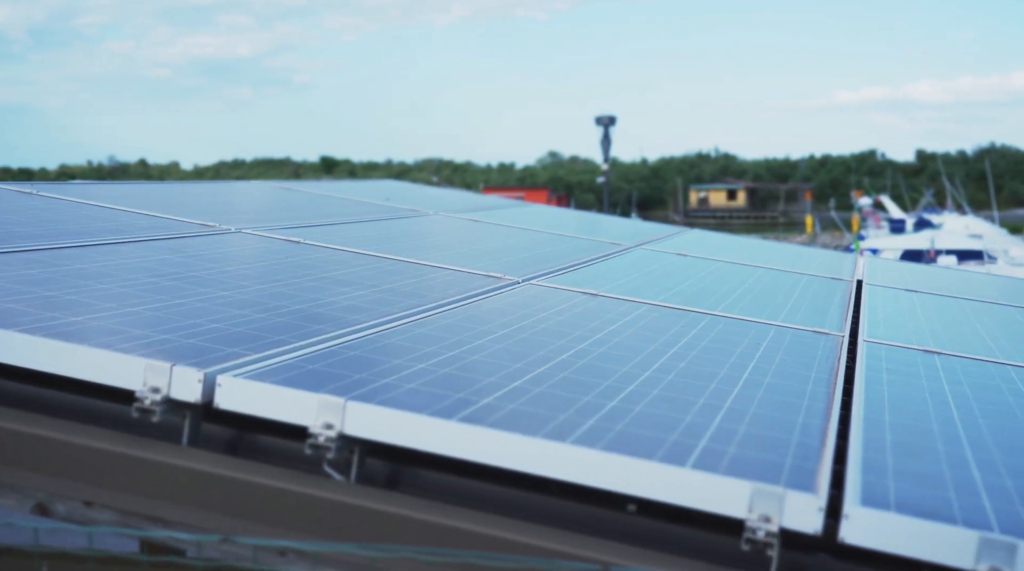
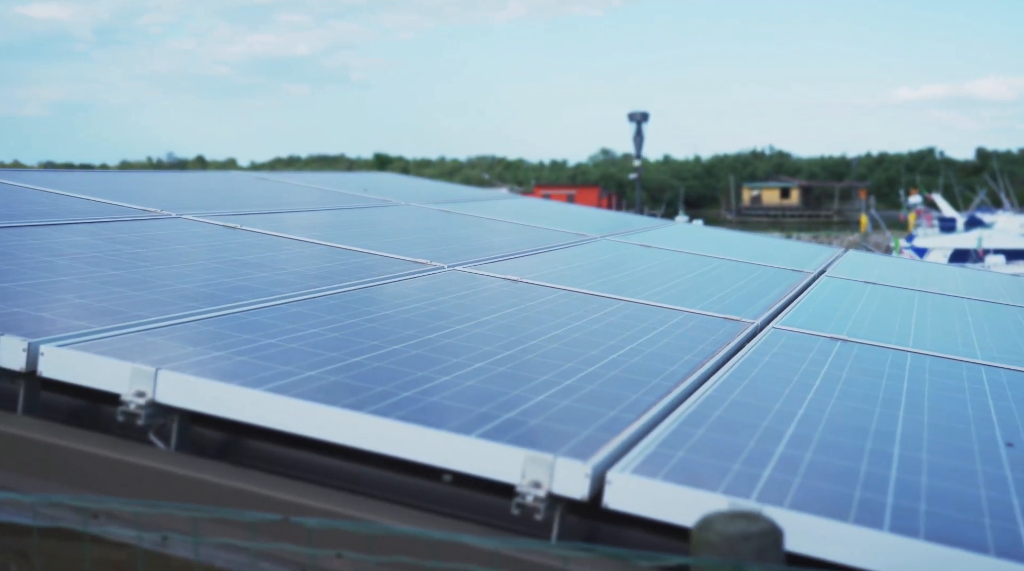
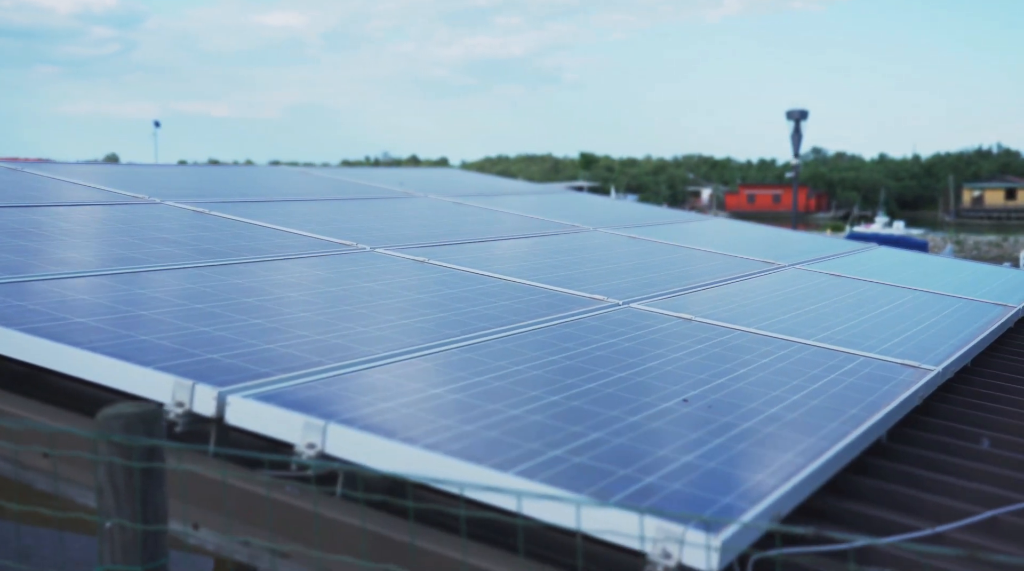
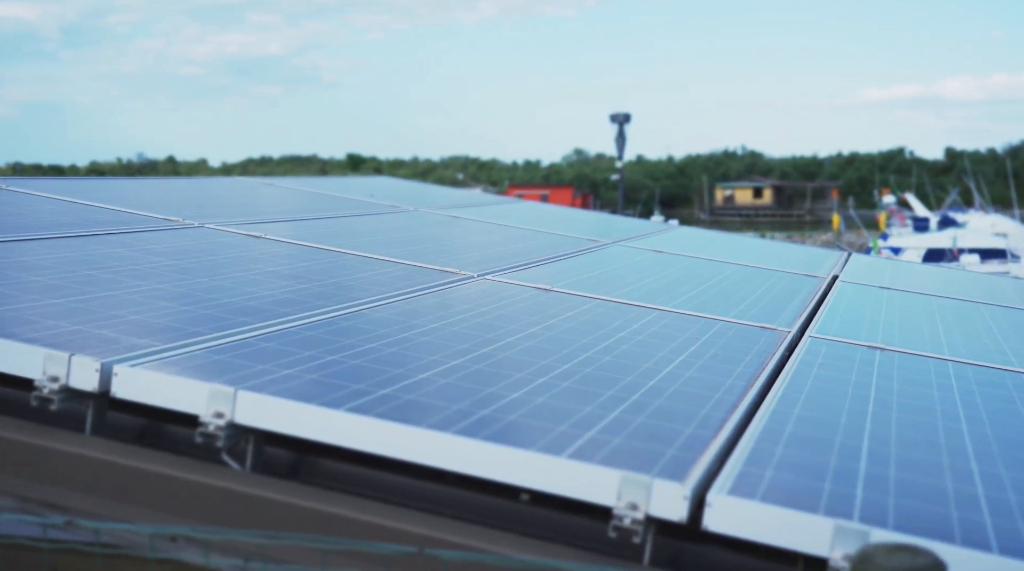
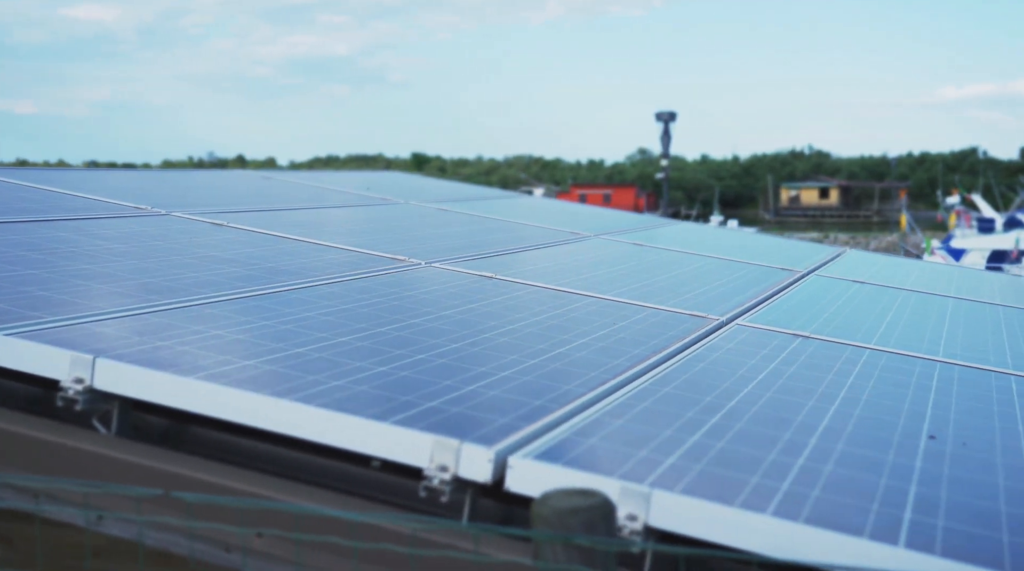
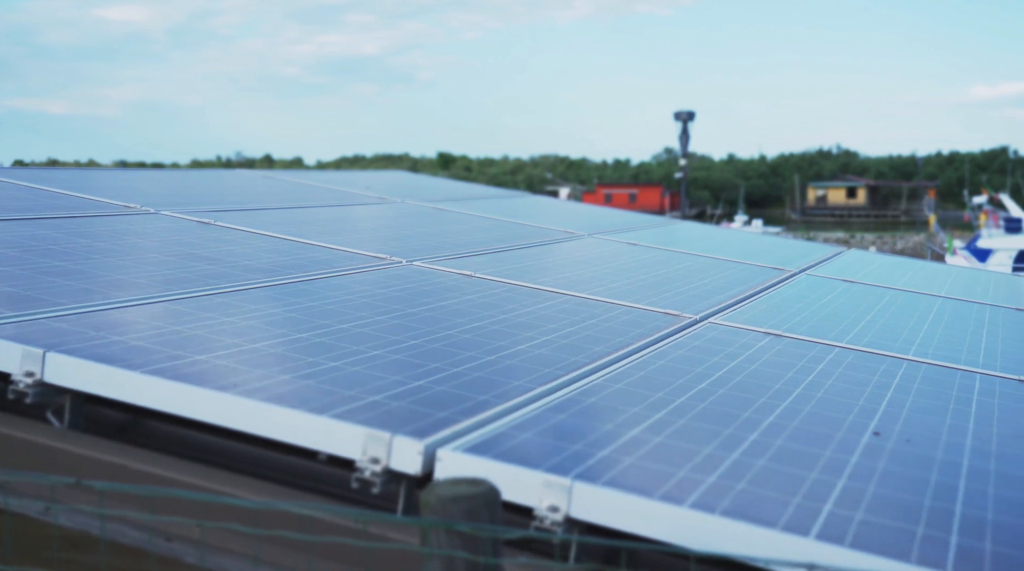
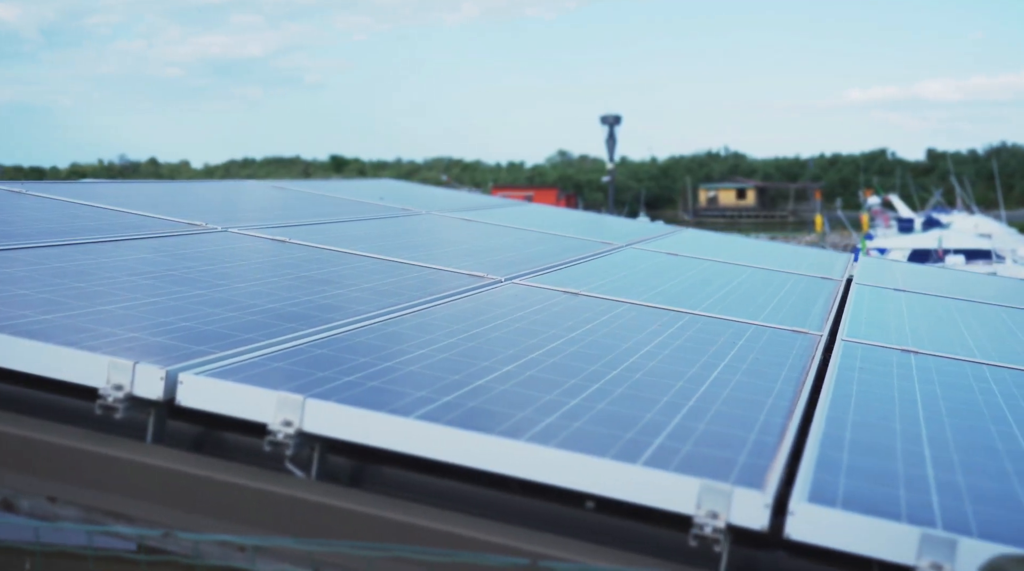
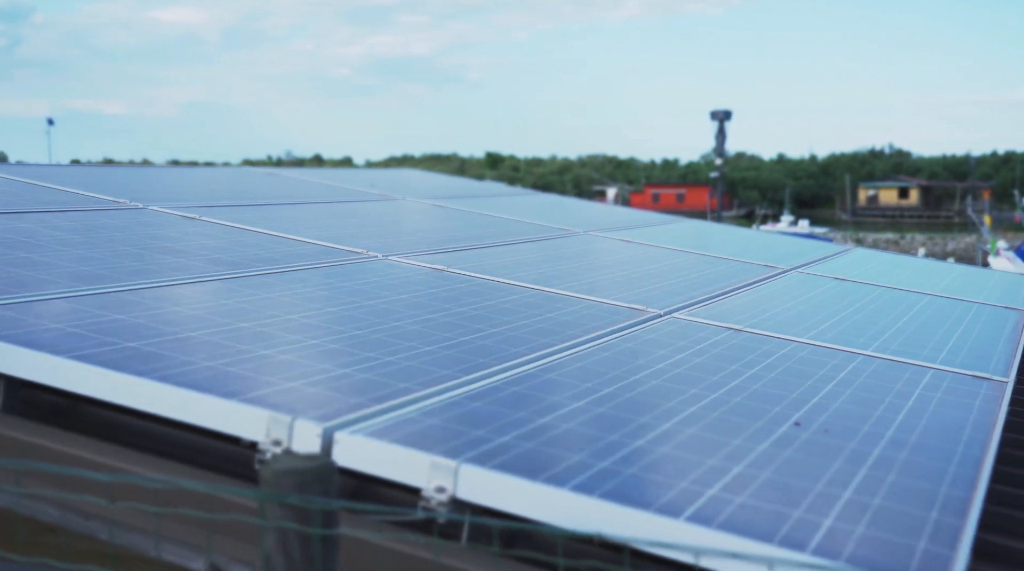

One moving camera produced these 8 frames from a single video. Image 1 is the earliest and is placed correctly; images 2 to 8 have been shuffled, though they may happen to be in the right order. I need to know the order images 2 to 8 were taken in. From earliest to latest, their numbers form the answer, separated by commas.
7, 4, 2, 5, 6, 8, 3
